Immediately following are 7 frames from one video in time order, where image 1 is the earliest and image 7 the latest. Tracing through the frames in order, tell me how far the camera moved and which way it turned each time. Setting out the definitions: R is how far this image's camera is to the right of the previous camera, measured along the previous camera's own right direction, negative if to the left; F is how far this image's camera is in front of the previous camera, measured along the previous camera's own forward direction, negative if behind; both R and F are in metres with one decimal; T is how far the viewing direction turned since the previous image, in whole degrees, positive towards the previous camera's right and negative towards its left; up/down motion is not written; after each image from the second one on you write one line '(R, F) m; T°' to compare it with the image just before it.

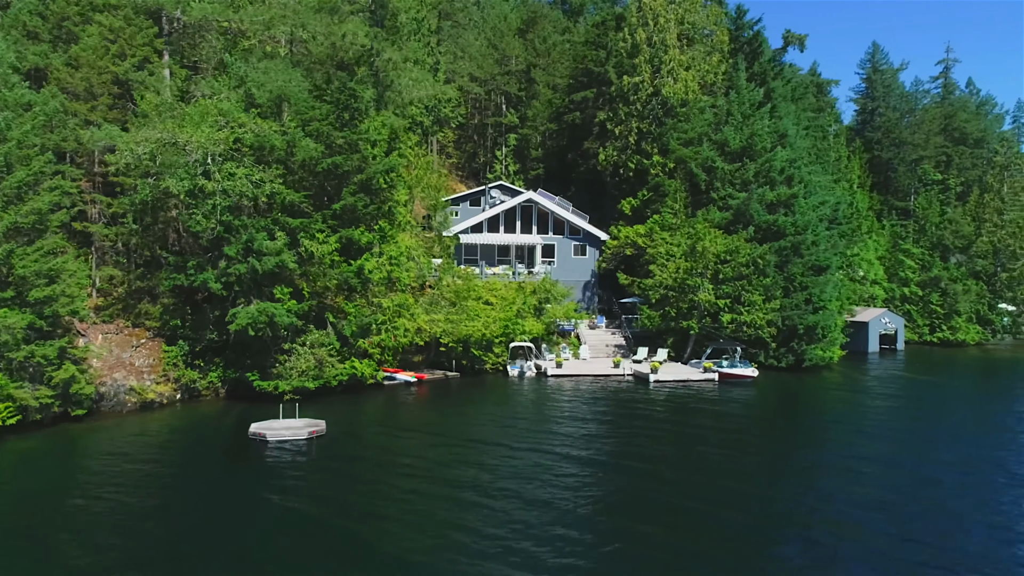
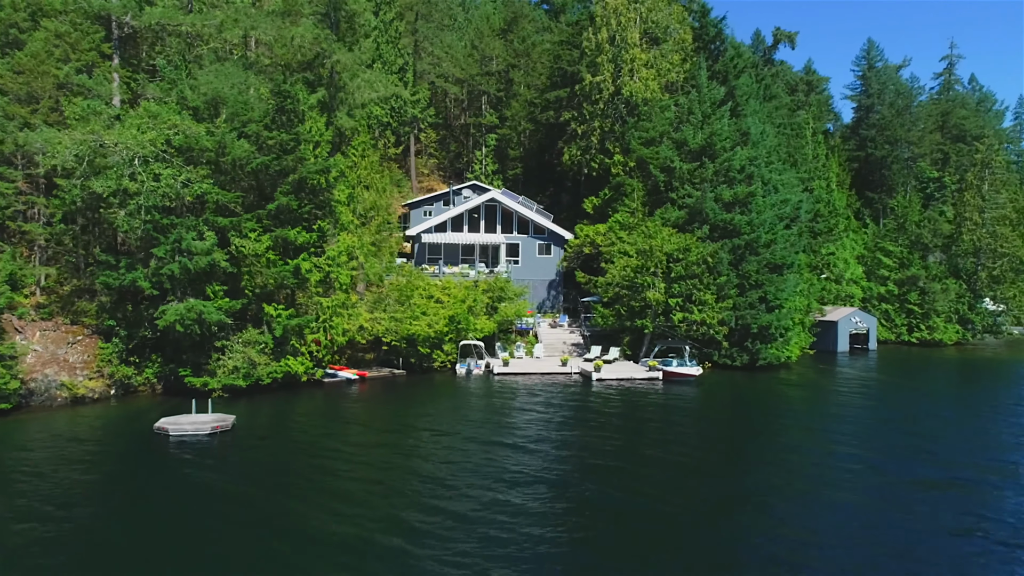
(+4.1, -0.2) m; -2°
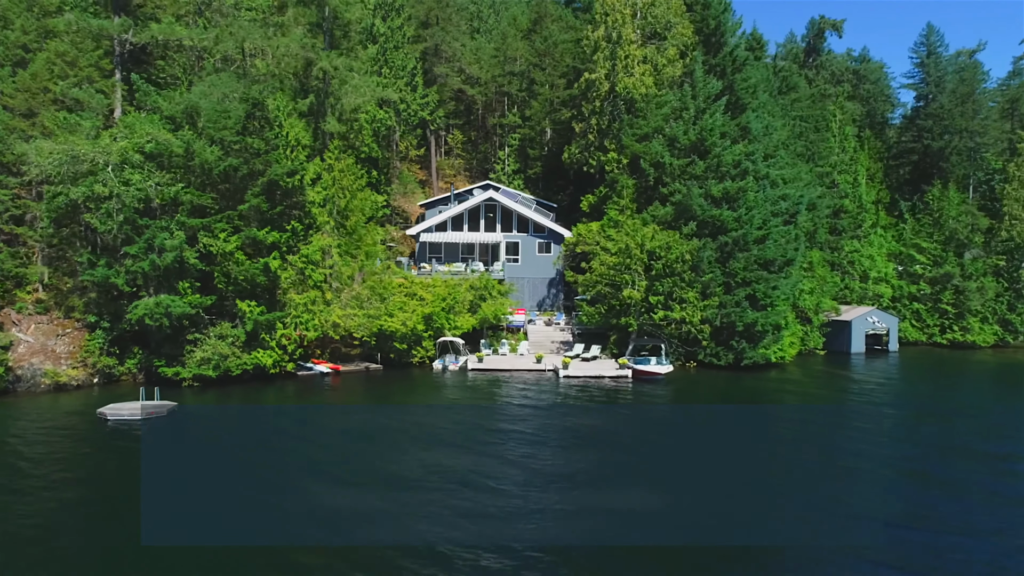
(+6.1, -0.3) m; -7°
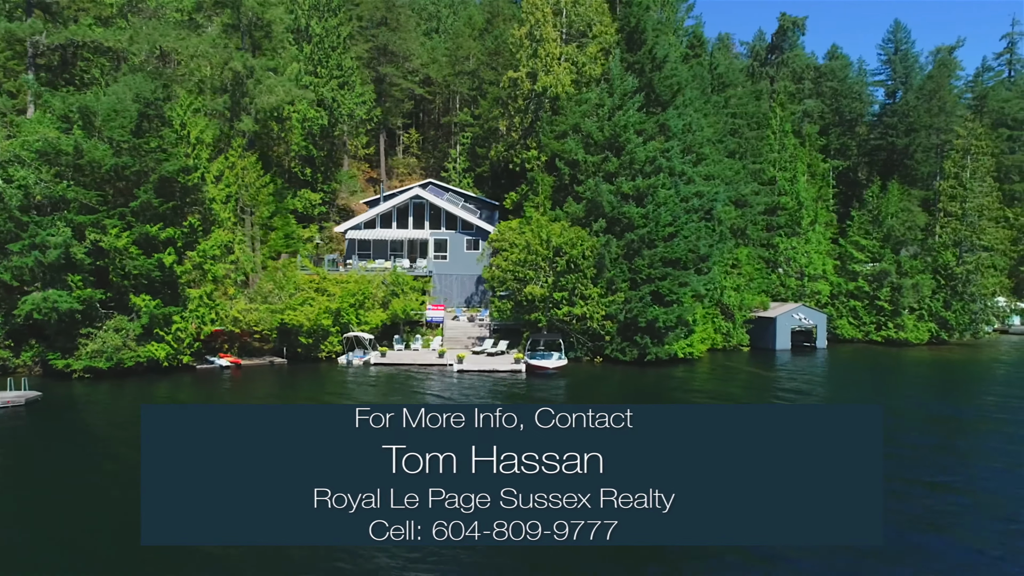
(+6.4, -0.4) m; -1°
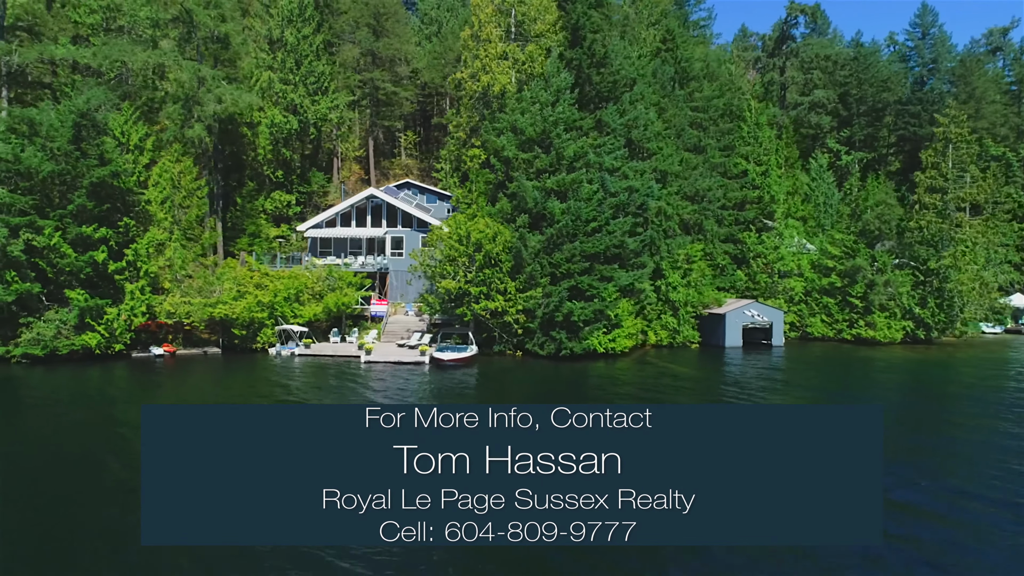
(+9.9, -0.4) m; -7°
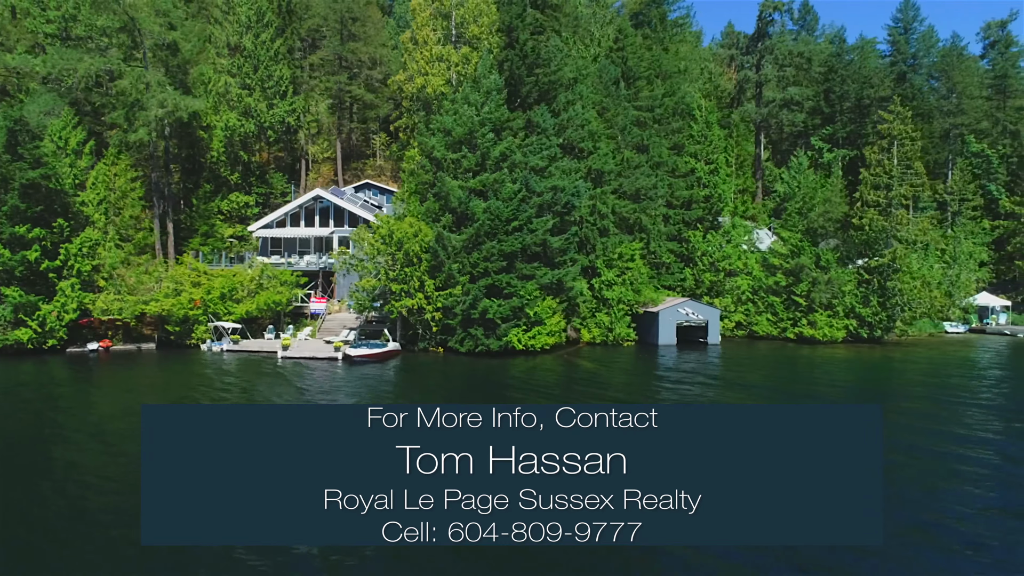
(+6.8, -0.6) m; -3°
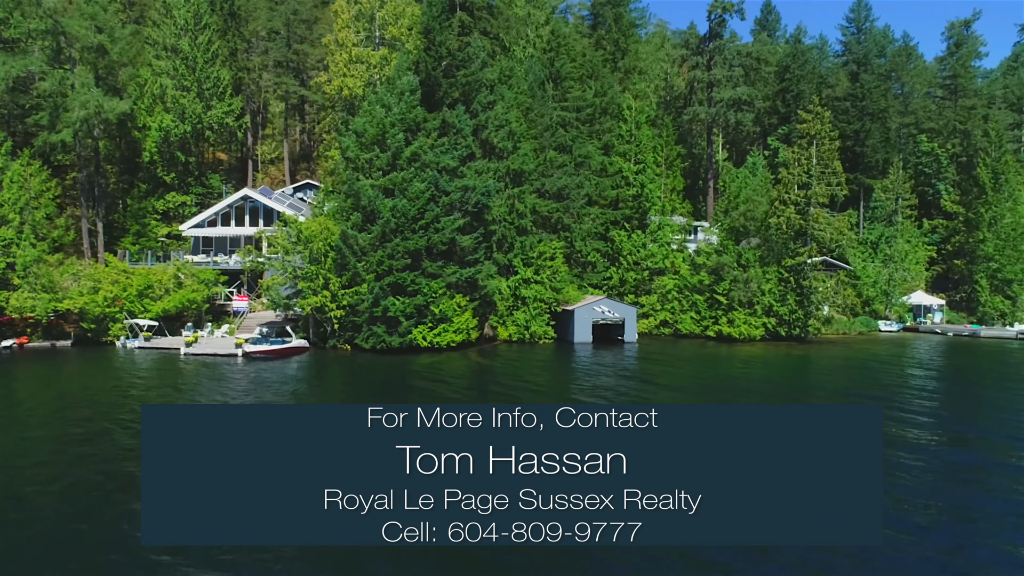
(+6.4, -0.6) m; -1°
